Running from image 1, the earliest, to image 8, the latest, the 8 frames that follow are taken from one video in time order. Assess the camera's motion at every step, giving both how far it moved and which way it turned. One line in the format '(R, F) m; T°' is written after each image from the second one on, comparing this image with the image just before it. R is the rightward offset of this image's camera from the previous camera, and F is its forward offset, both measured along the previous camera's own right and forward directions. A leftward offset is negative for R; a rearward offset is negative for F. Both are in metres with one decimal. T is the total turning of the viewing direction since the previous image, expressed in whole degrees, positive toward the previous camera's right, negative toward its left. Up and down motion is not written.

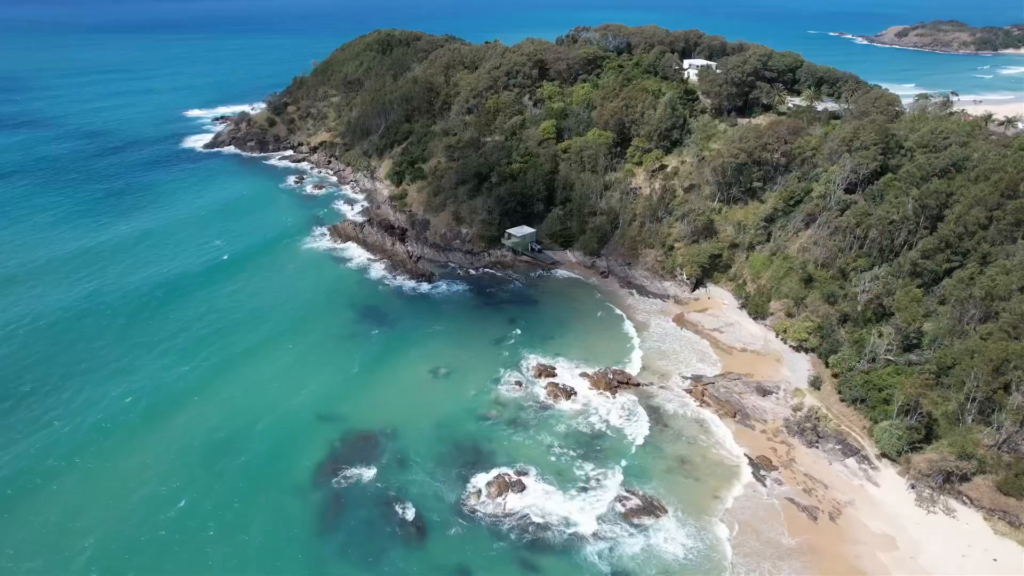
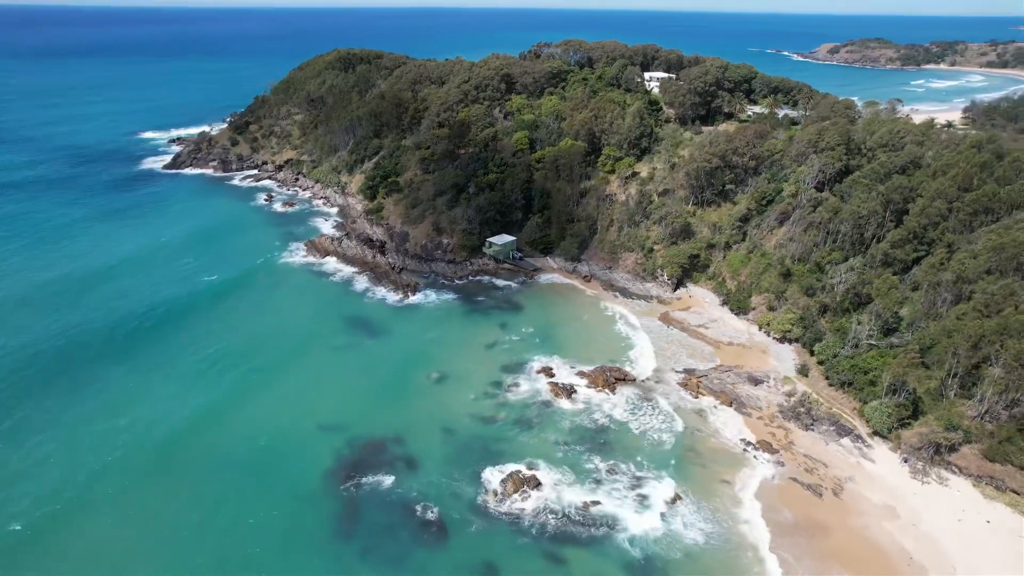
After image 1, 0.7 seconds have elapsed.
(-3.3, -0.6) m; +4°
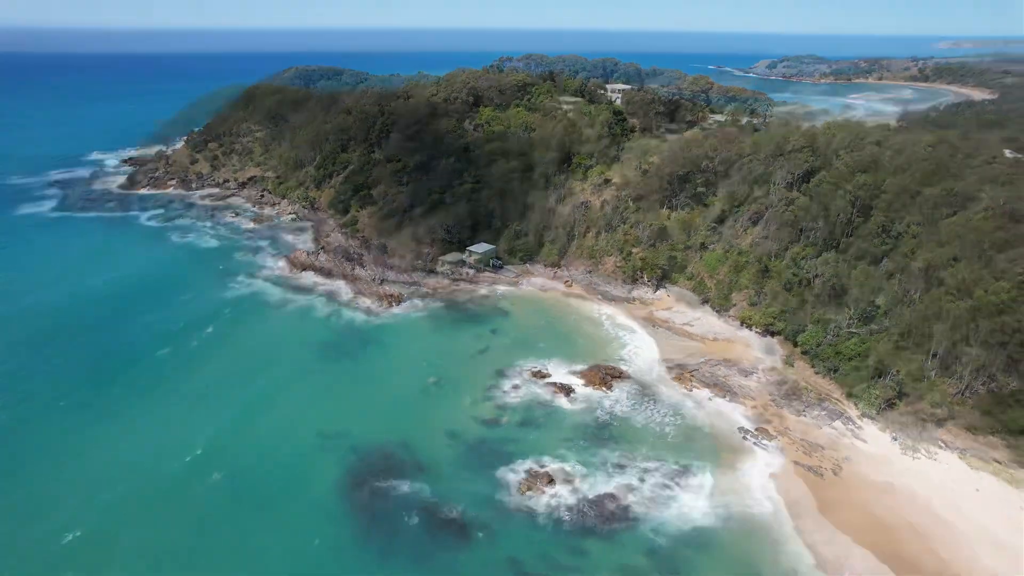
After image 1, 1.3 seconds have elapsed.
(-3.3, -0.4) m; +4°
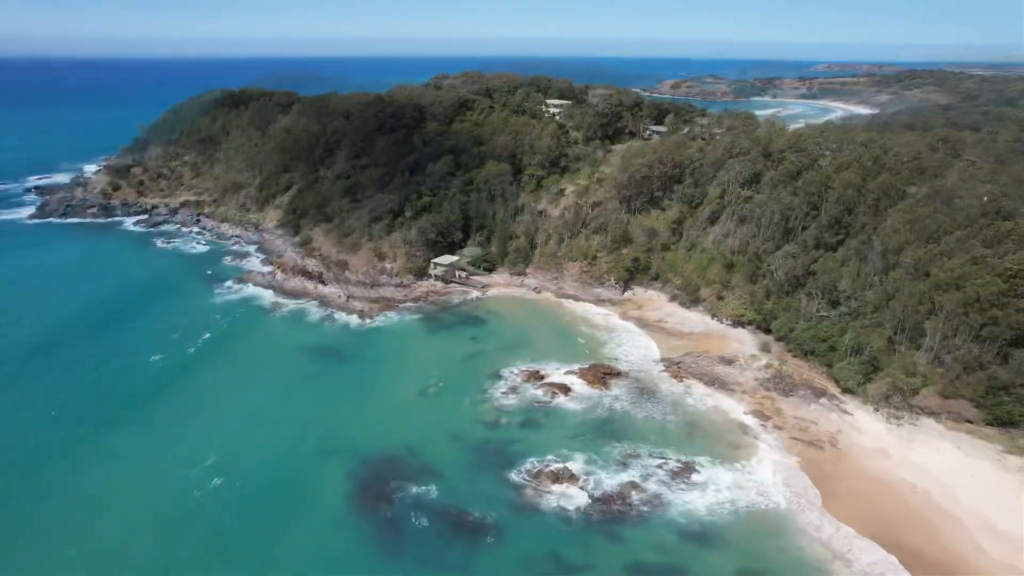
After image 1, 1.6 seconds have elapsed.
(-5.5, +0.3) m; +7°
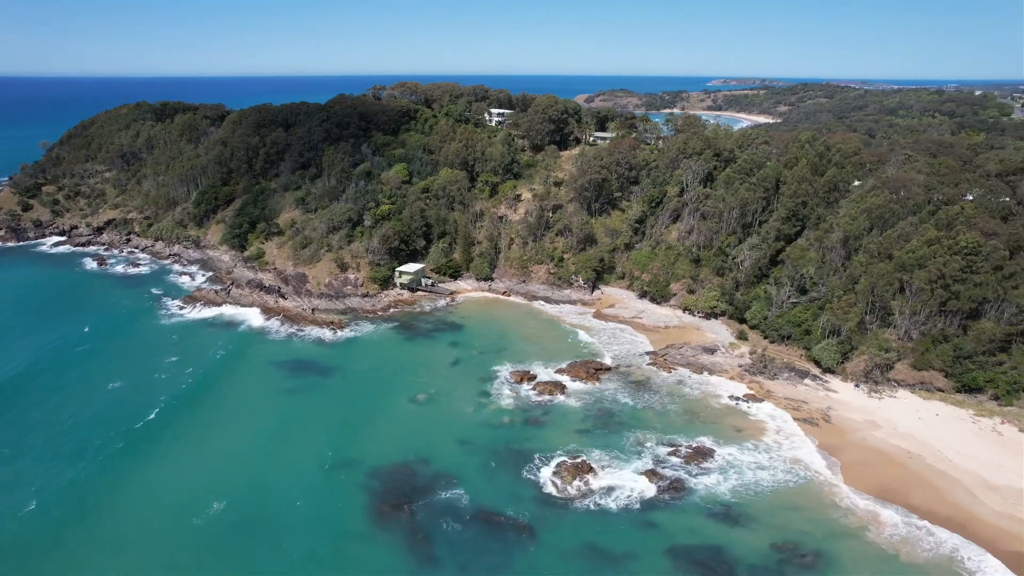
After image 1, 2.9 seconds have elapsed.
(-5.4, +0.8) m; +7°
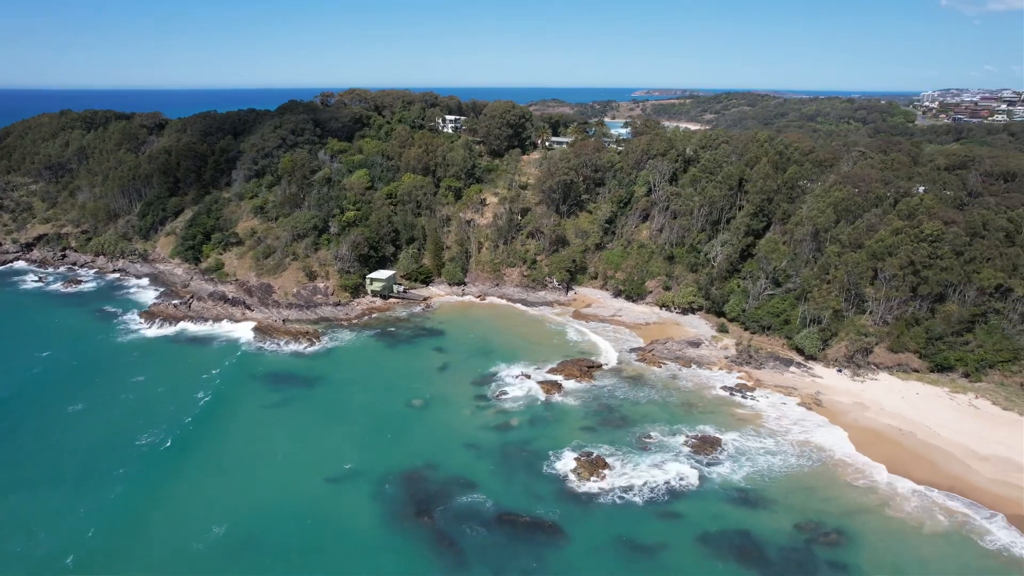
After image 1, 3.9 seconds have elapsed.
(-4.4, +0.8) m; +6°
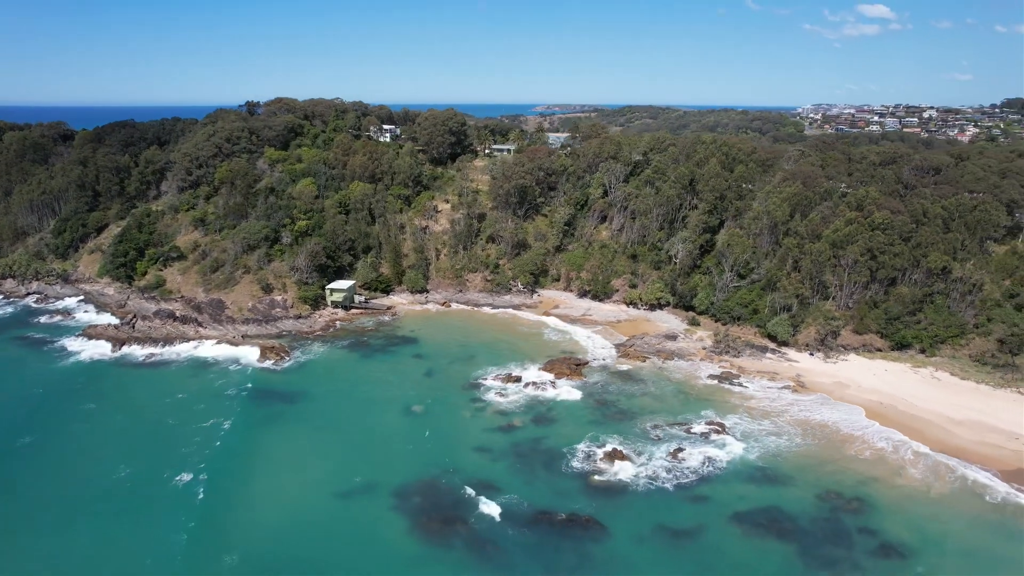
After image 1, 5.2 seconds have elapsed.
(-5.9, +1.1) m; +8°
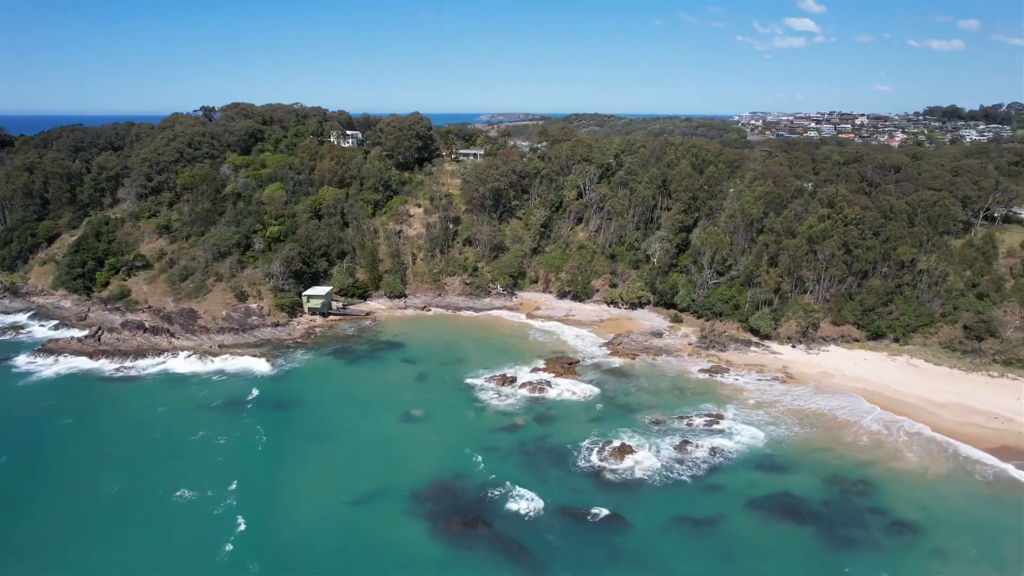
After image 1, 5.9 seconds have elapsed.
(-3.4, +0.4) m; +5°
